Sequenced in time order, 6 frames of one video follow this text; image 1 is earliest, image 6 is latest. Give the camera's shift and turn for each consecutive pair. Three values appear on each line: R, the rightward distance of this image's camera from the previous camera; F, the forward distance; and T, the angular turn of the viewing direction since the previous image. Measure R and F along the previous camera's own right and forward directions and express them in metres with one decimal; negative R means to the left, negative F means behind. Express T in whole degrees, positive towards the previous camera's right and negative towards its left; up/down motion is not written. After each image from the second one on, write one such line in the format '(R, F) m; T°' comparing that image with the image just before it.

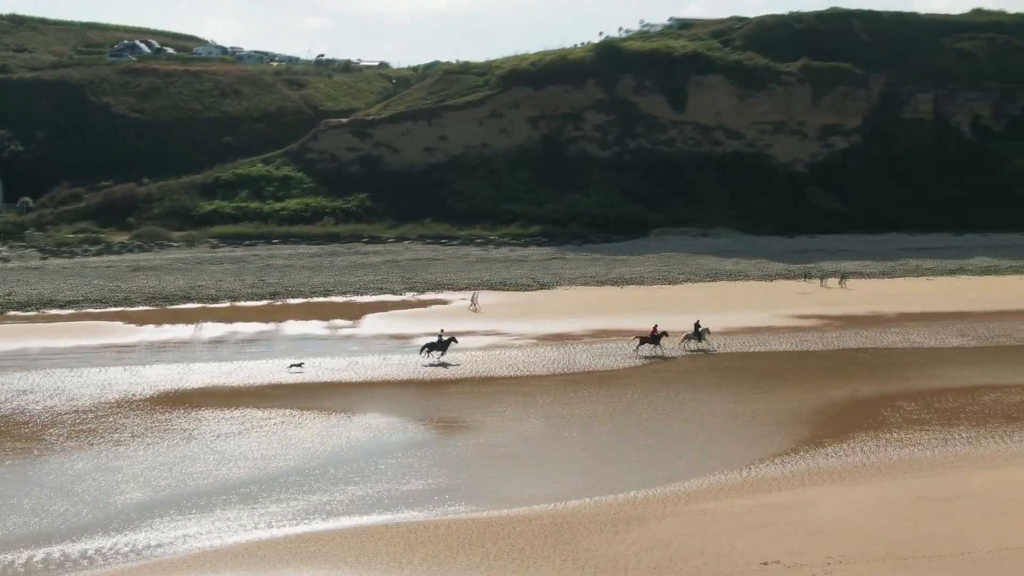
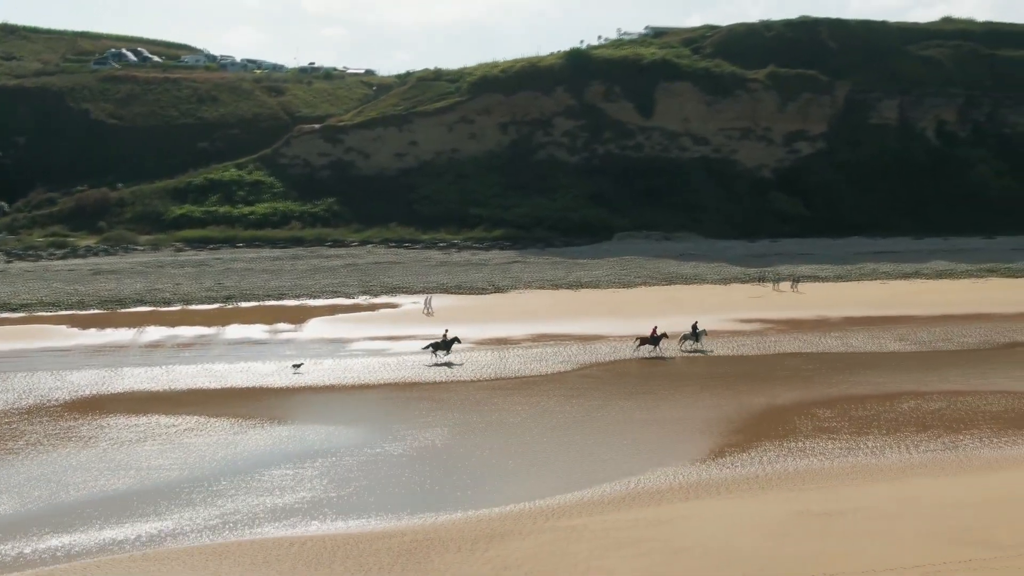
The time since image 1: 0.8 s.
(+6.7, +0.1) m; 0°
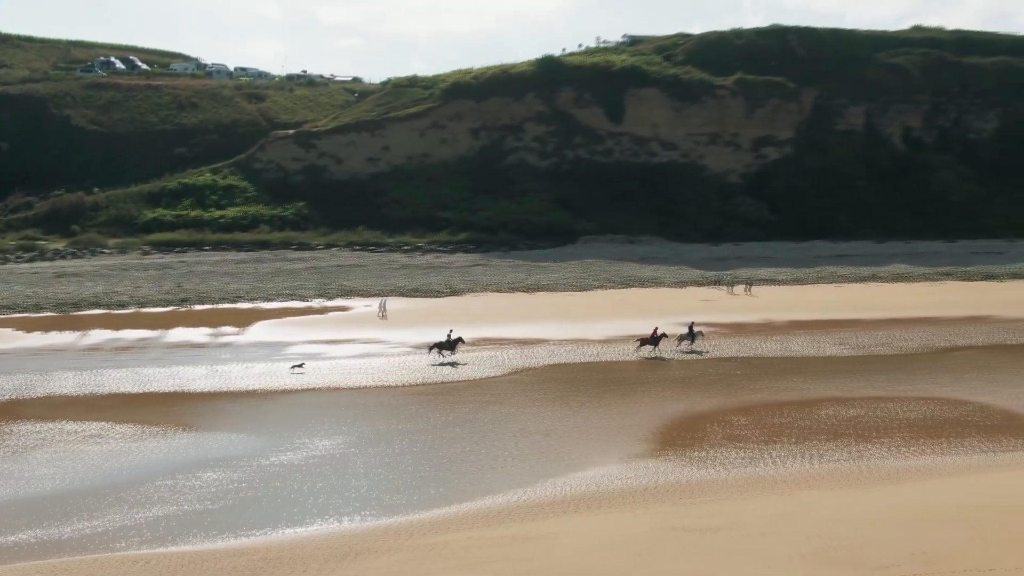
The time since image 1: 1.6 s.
(+6.6, +0.1) m; 0°
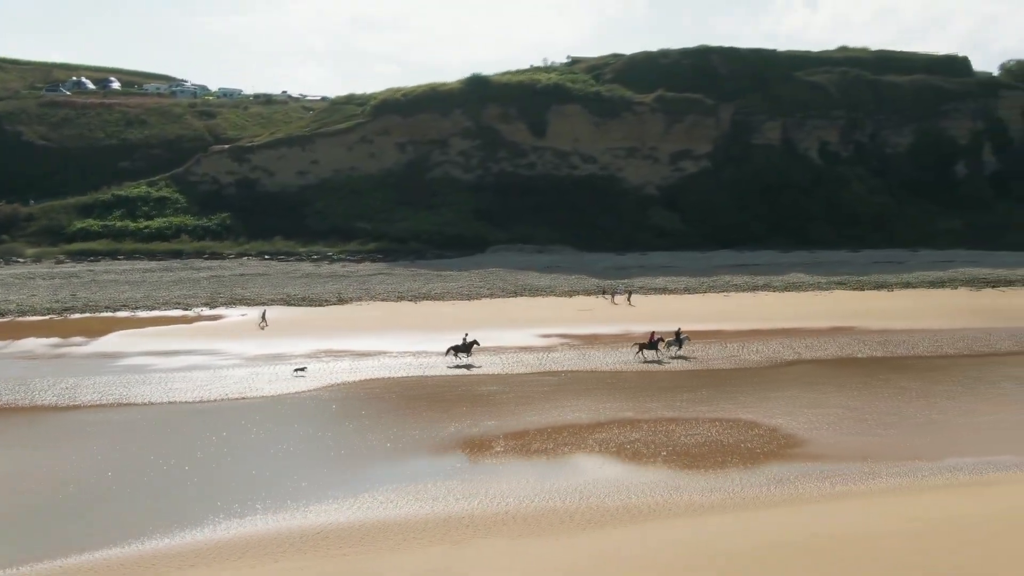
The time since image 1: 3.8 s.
(+16.8, +0.4) m; 0°
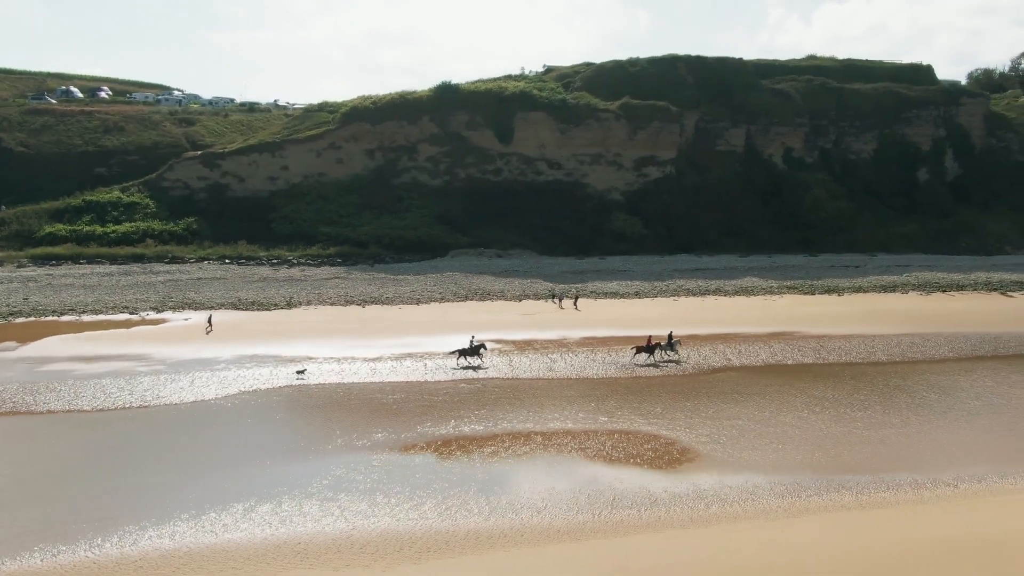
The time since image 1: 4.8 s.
(+7.4, +0.2) m; 0°
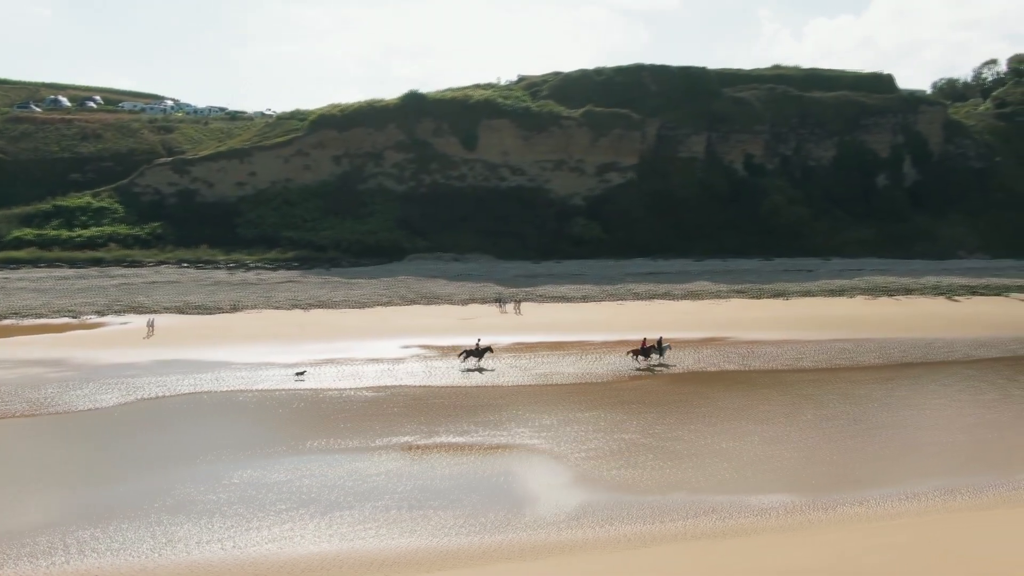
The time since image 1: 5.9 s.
(+7.8, +0.2) m; 0°
